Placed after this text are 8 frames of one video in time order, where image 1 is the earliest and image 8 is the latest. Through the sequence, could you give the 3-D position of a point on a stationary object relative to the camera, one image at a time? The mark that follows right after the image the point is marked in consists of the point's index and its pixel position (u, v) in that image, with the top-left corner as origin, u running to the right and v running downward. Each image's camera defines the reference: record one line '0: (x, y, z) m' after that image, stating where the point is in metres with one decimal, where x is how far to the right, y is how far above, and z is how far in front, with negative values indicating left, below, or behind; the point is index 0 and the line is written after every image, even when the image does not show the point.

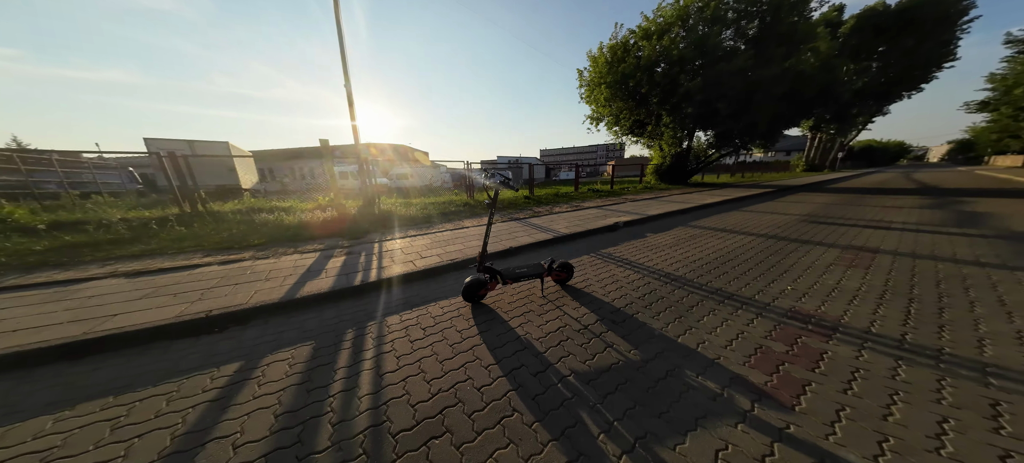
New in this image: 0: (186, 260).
0: (-5.0, -0.5, +4.3) m
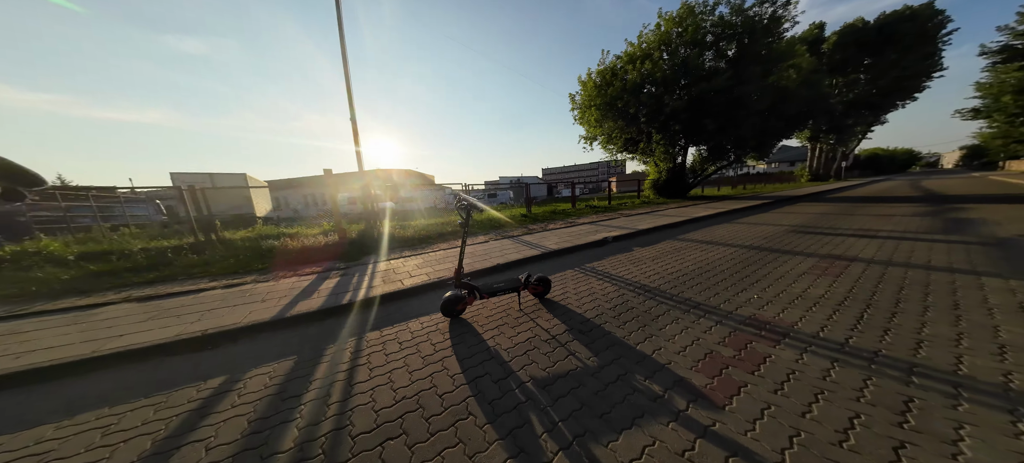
0: (-5.3, -0.9, +4.6) m
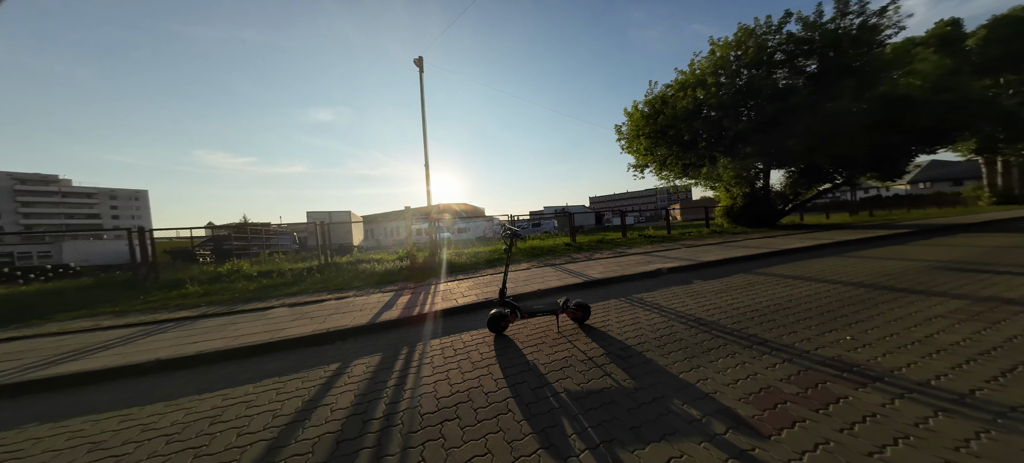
0: (-4.3, -1.4, +6.0) m
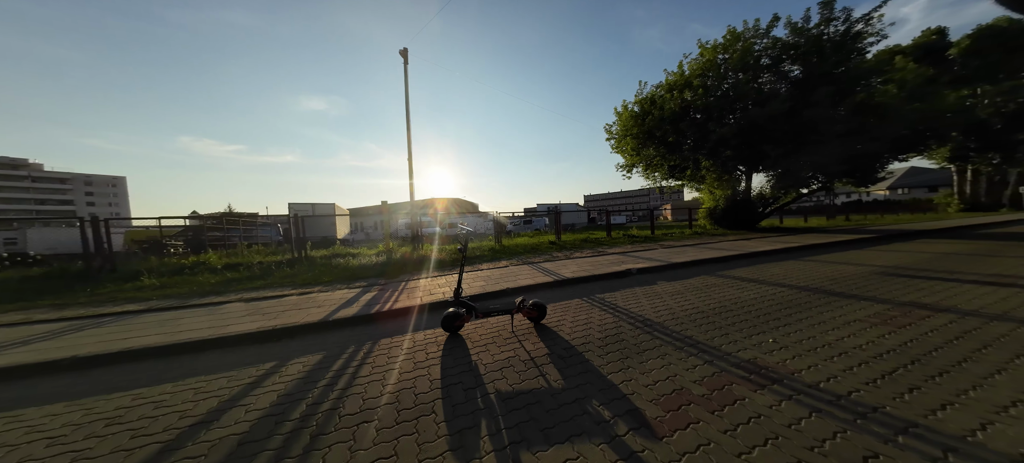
0: (-5.0, -1.3, +5.9) m
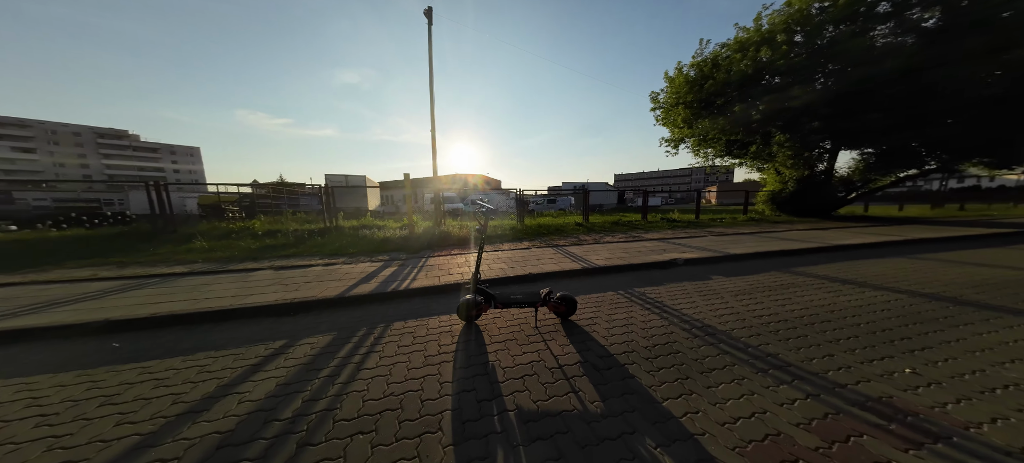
0: (-4.4, -0.6, +5.9) m
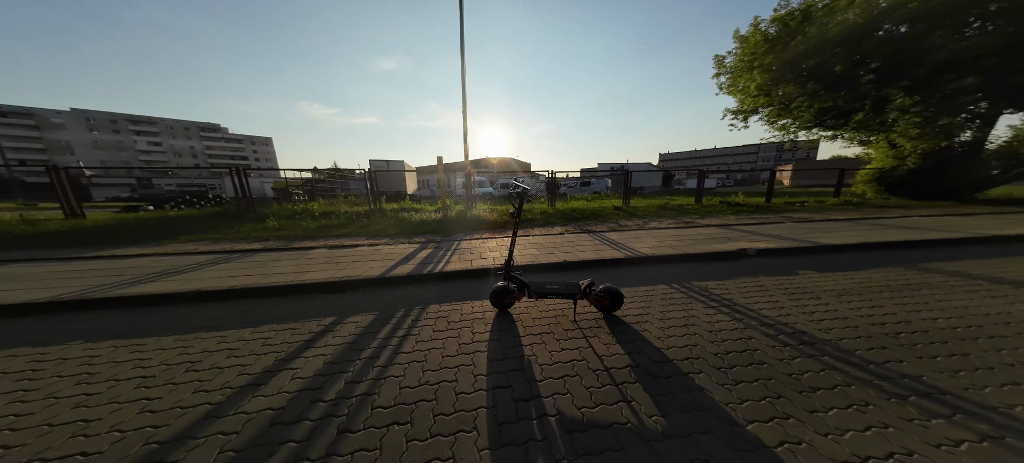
0: (-3.5, -0.2, +6.2) m
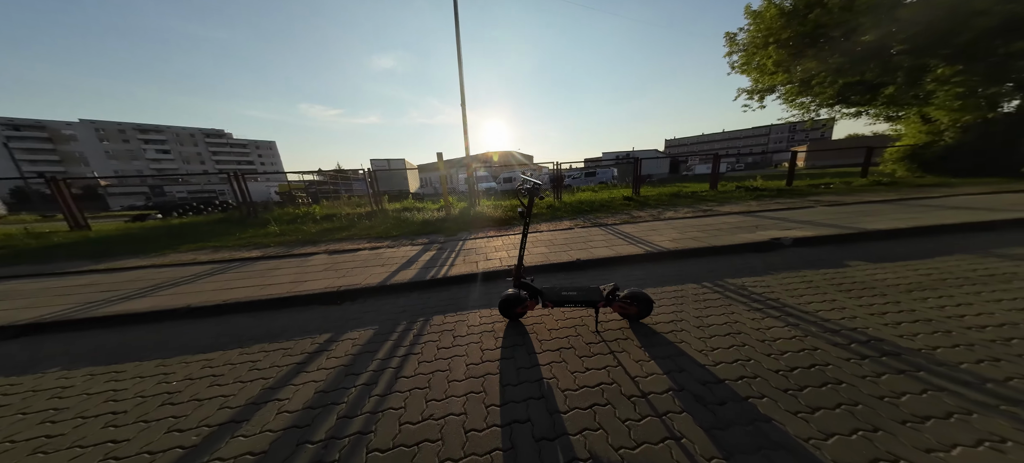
0: (-3.3, -0.3, +5.9) m
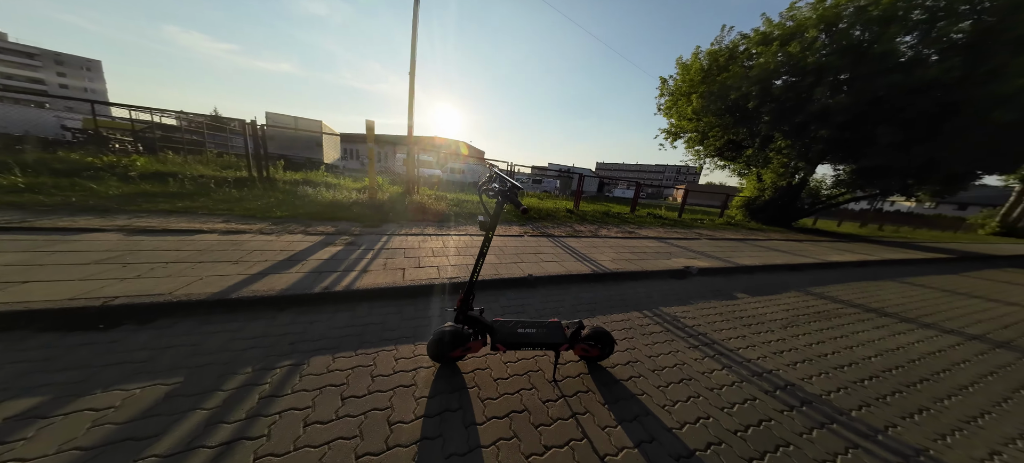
0: (-4.6, +0.1, +4.0) m
